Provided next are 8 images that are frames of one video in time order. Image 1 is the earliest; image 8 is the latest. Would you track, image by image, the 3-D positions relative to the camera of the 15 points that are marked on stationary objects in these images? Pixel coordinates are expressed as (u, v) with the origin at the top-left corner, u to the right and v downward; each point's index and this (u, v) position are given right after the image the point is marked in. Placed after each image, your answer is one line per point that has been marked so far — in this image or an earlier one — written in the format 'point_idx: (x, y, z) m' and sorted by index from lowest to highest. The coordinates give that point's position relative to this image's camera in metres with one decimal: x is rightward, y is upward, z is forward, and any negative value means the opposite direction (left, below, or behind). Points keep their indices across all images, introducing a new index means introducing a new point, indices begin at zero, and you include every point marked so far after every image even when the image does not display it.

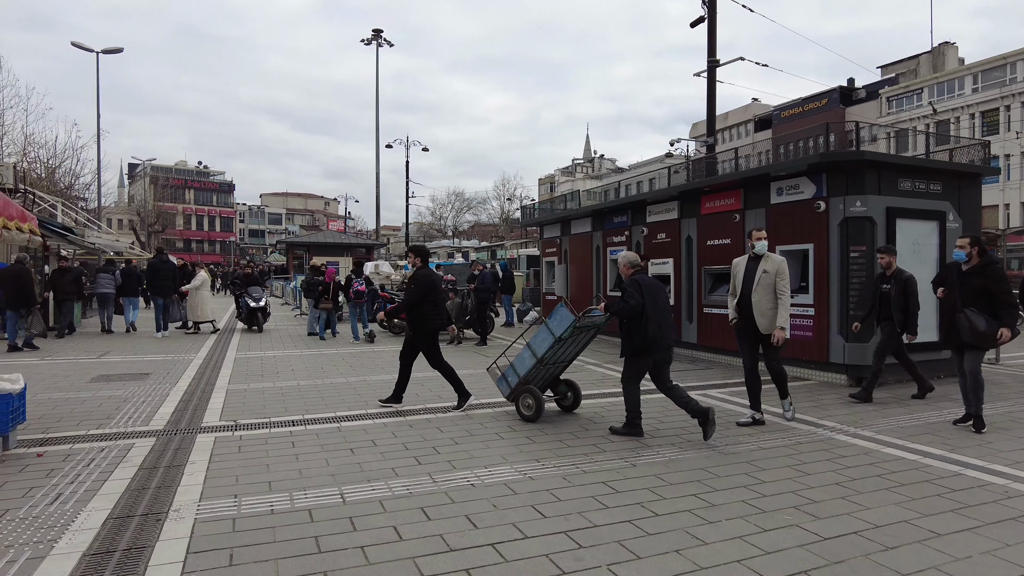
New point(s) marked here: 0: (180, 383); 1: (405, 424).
0: (-4.5, -1.3, +8.6) m
1: (-1.1, -1.4, +6.4) m
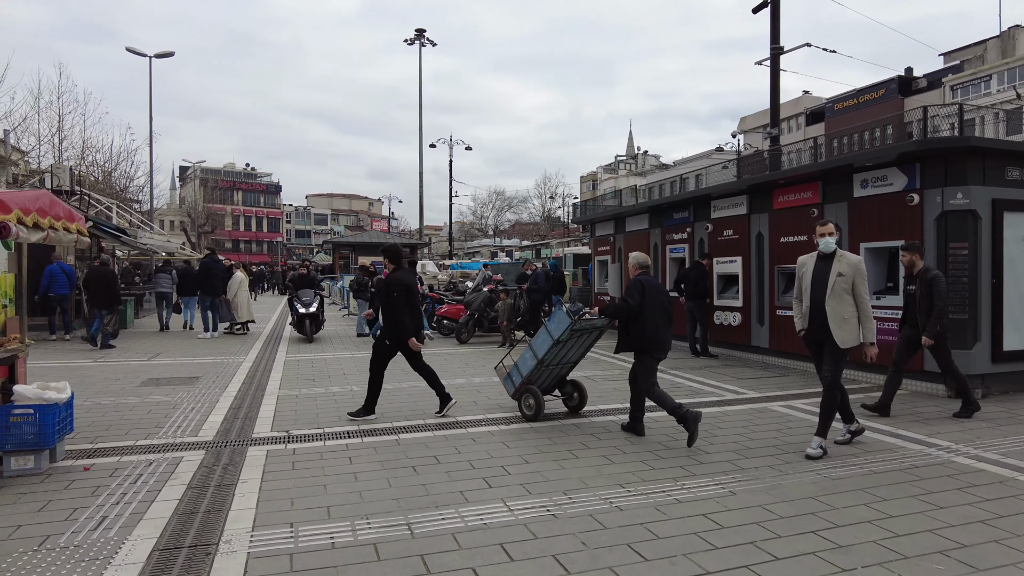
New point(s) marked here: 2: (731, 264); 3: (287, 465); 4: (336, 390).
0: (-3.7, -1.3, +8.3) m
1: (-0.4, -1.4, +5.9) m
2: (+4.2, +0.5, +12.0) m
3: (-1.8, -1.4, +5.0) m
4: (-2.4, -1.4, +8.5) m
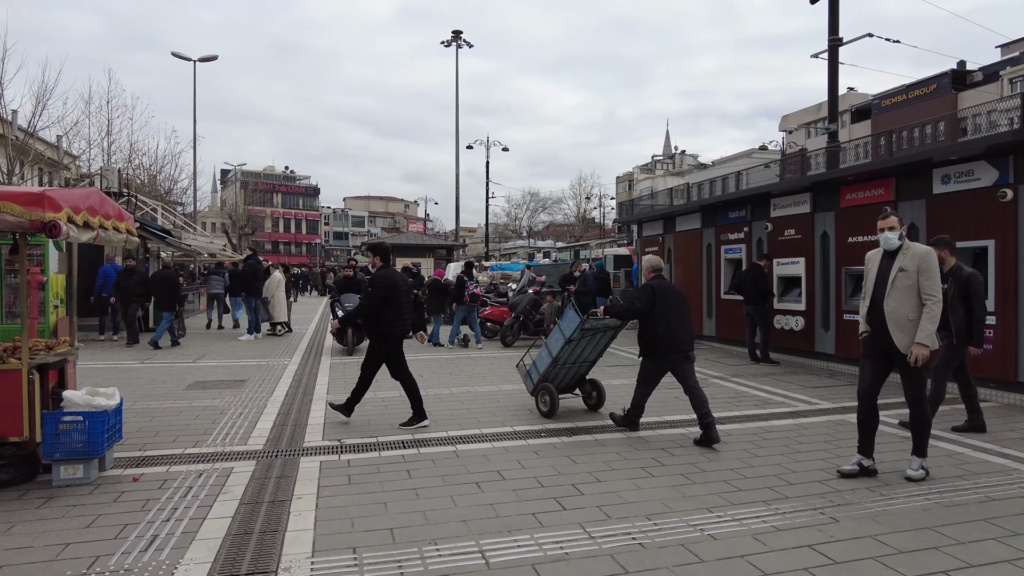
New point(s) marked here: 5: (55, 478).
0: (-3.0, -1.3, +8.1) m
1: (+0.1, -1.4, +5.6) m
2: (+5.1, +0.4, +11.4) m
3: (-1.3, -1.4, +4.7) m
4: (-1.6, -1.4, +8.2) m
5: (-3.3, -1.4, +4.5) m
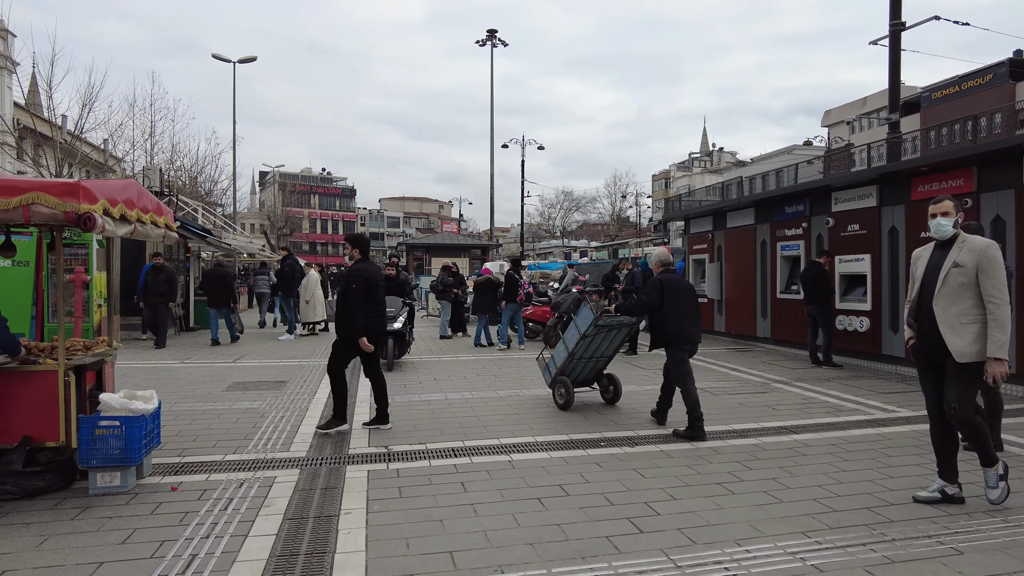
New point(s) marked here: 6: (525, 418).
0: (-2.4, -1.3, +7.8) m
1: (+0.6, -1.4, +5.1) m
2: (+5.8, +0.4, +10.7) m
3: (-0.8, -1.4, +4.3) m
4: (-1.0, -1.4, +7.8) m
5: (-2.8, -1.3, +4.3) m
6: (+0.1, -1.4, +7.0) m
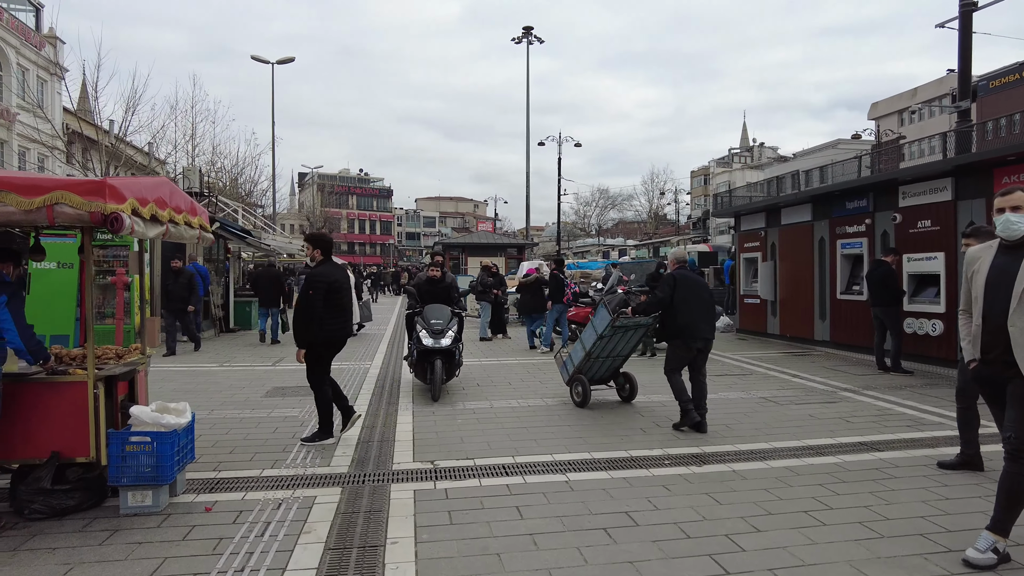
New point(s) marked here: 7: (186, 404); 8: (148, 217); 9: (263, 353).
0: (-1.8, -1.3, +7.5) m
1: (+1.1, -1.4, +4.6) m
2: (+6.5, +0.4, +9.9) m
3: (-0.4, -1.4, +3.9) m
4: (-0.5, -1.4, +7.4) m
5: (-2.4, -1.4, +4.0) m
6: (+0.7, -1.5, +6.5) m
7: (-2.2, -0.8, +4.4) m
8: (-2.3, +0.4, +4.0) m
9: (-4.5, -1.2, +11.5) m
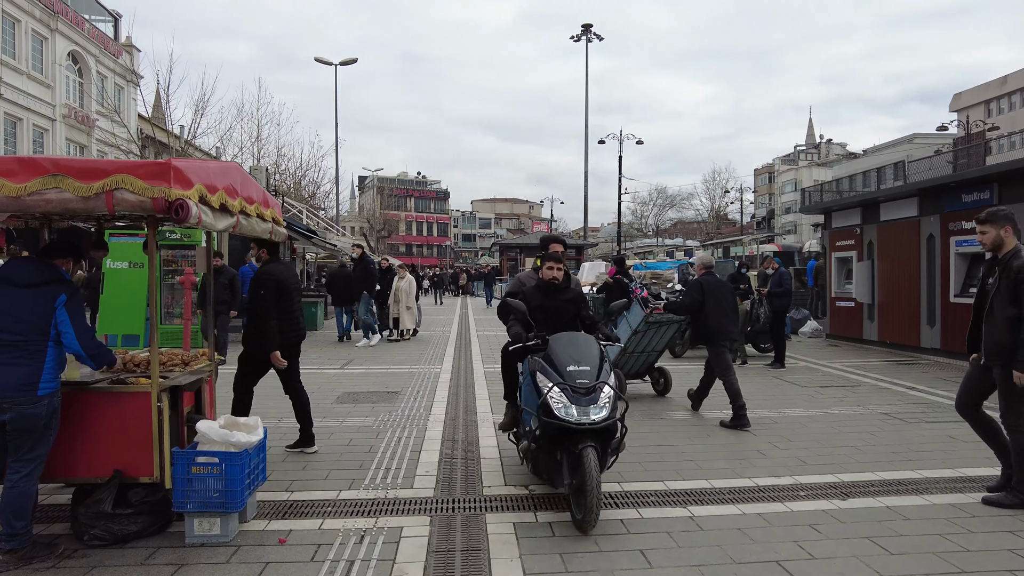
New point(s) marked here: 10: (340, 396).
0: (-0.8, -1.3, +6.9) m
1: (+1.8, -1.4, +3.9) m
2: (+7.7, +0.4, +8.7) m
3: (+0.2, -1.4, +3.3) m
4: (+0.5, -1.4, +6.8) m
5: (-1.8, -1.4, +3.5) m
6: (+1.5, -1.5, +5.8) m
7: (-1.5, -0.8, +3.9) m
8: (-1.6, +0.5, +3.5) m
9: (-3.2, -1.2, +11.2) m
10: (-2.1, -1.3, +7.7) m
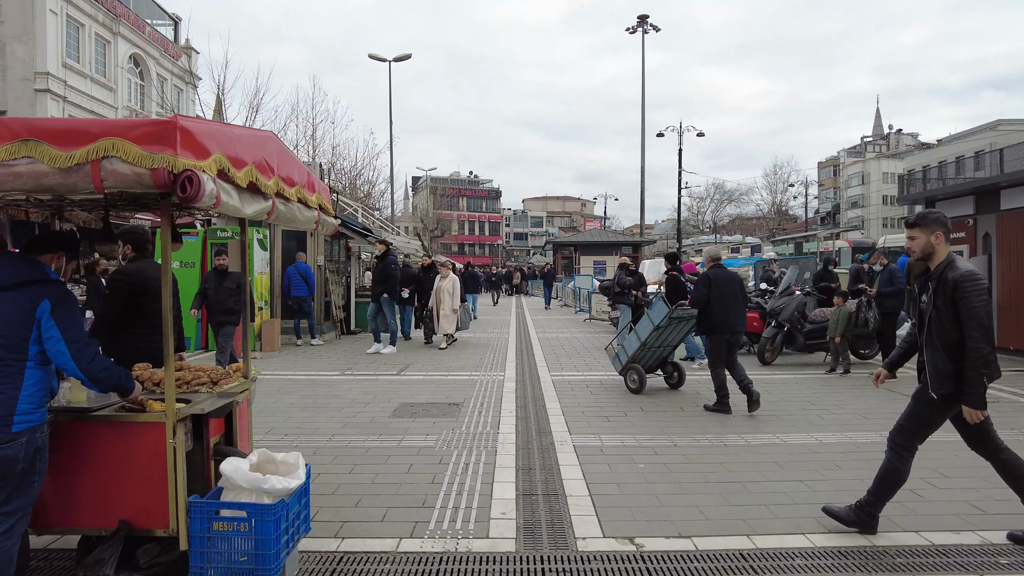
0: (-0.1, -1.3, +6.1) m
1: (+2.3, -1.4, +2.8) m
2: (+8.5, +0.4, +7.1) m
3: (+0.7, -1.4, +2.3) m
4: (+1.2, -1.4, +5.8) m
5: (-1.3, -1.4, +2.7) m
6: (+2.2, -1.5, +4.7) m
7: (-1.0, -0.8, +3.1) m
8: (-1.1, +0.4, +2.7) m
9: (-2.1, -1.2, +10.5) m
10: (-1.3, -1.3, +6.9) m
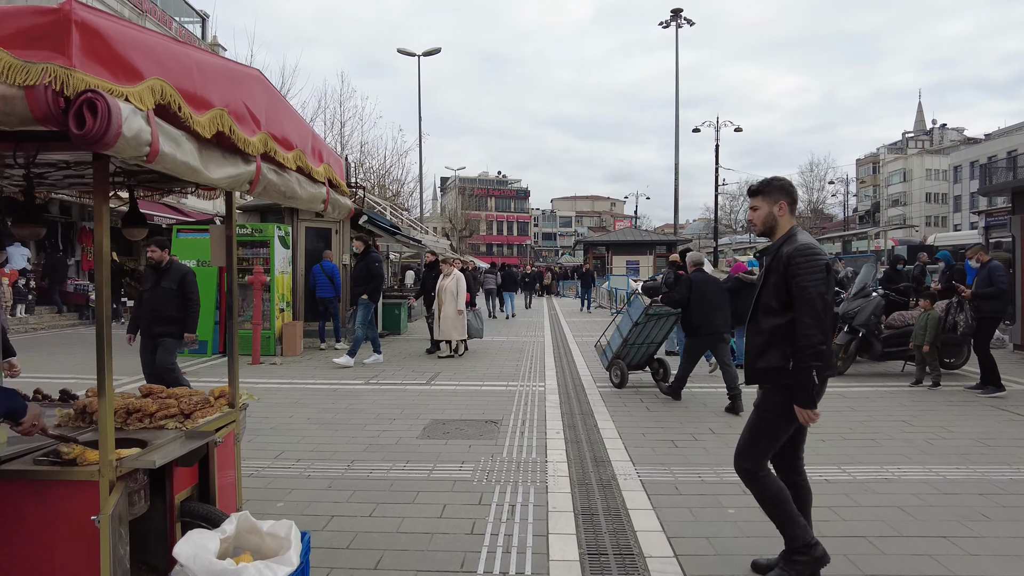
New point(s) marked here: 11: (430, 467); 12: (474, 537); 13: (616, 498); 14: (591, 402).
0: (+0.3, -1.3, +5.1) m
1: (+2.5, -1.4, +1.8) m
2: (+9.0, +0.4, +5.8) m
3: (+0.9, -1.4, +1.4) m
4: (+1.6, -1.4, +4.8) m
5: (-1.0, -1.4, +1.8) m
6: (+2.5, -1.5, +3.7) m
7: (-0.8, -0.8, +2.2) m
8: (-0.9, +0.4, +1.8) m
9: (-1.5, -1.2, +9.6) m
10: (-0.8, -1.3, +6.1) m
11: (-0.6, -1.4, +4.8) m
12: (-0.3, -1.4, +3.5) m
13: (+0.6, -1.4, +4.1) m
14: (+0.8, -1.3, +7.1) m
